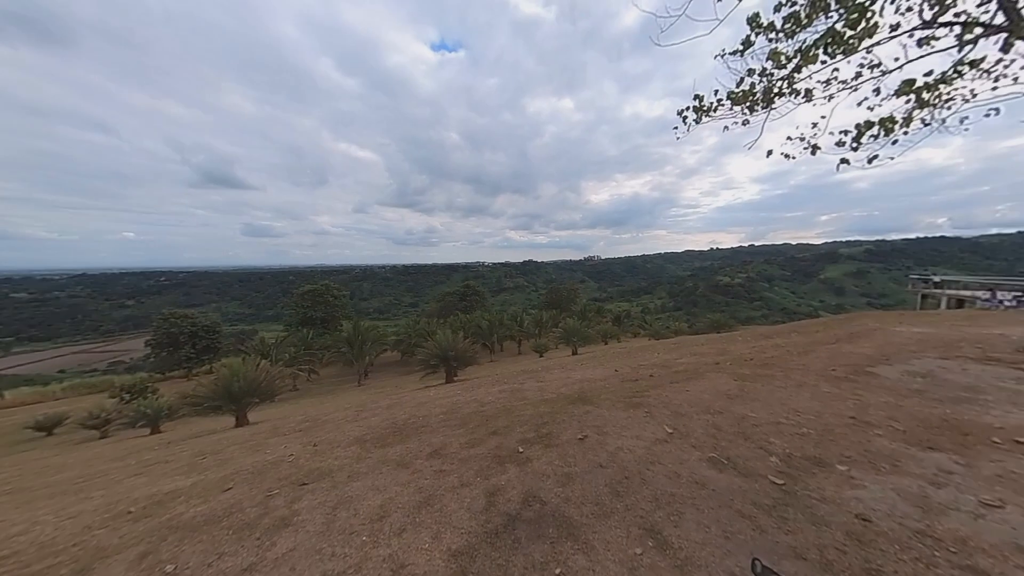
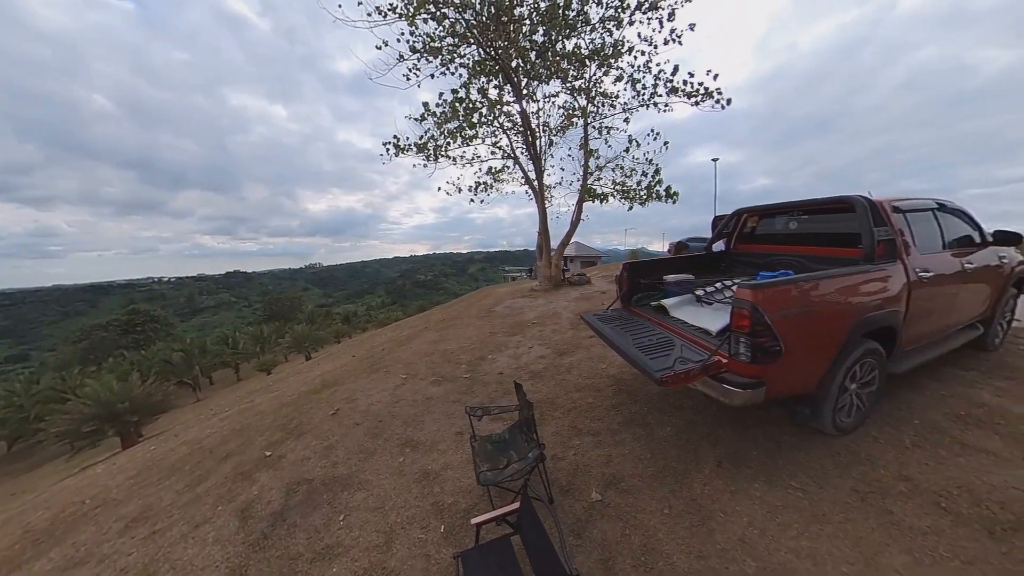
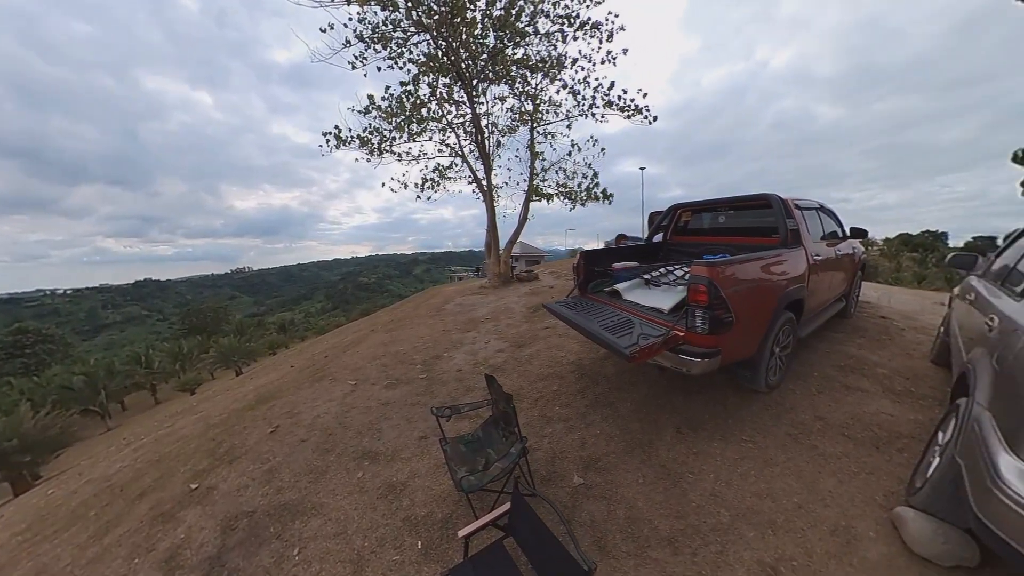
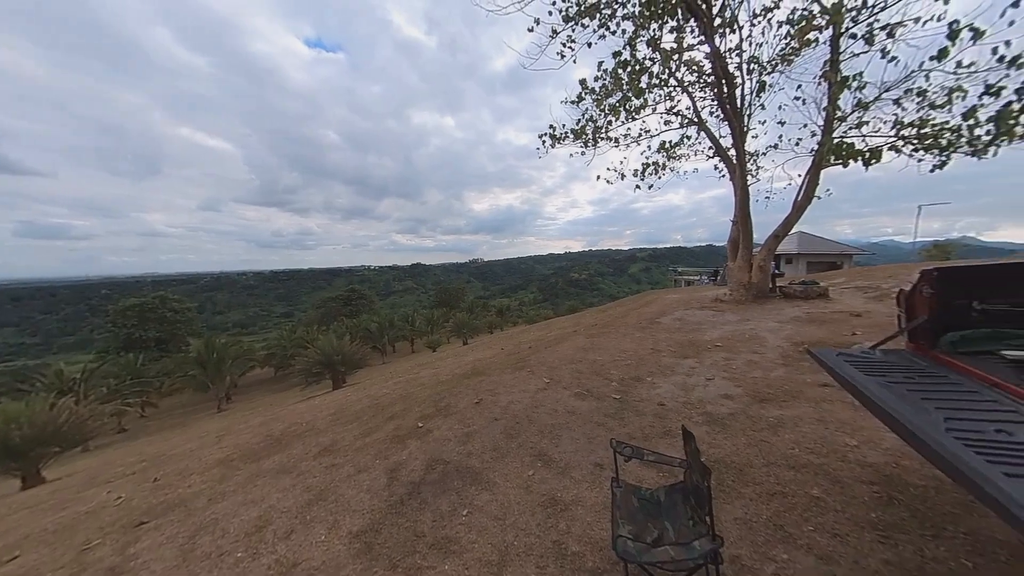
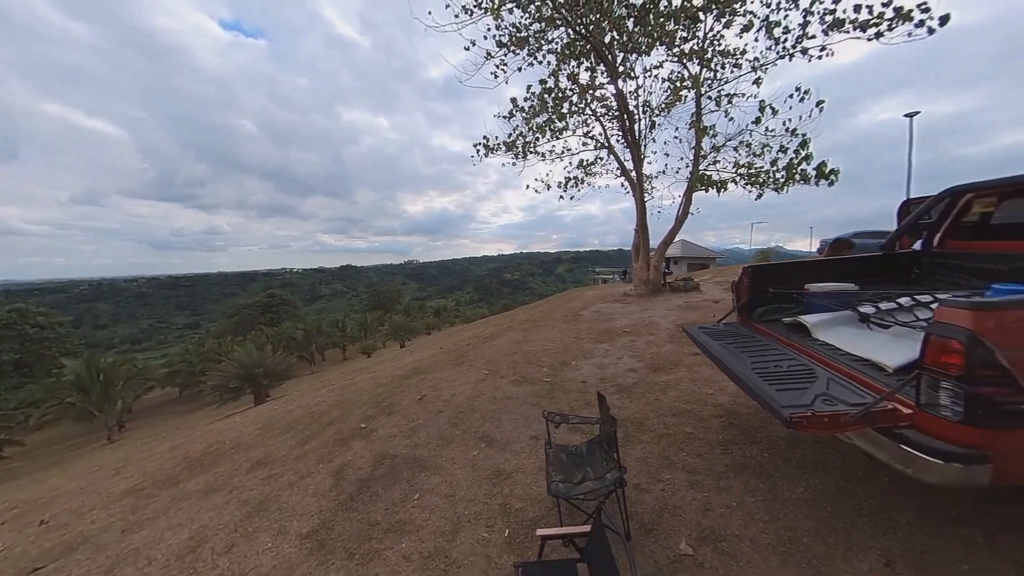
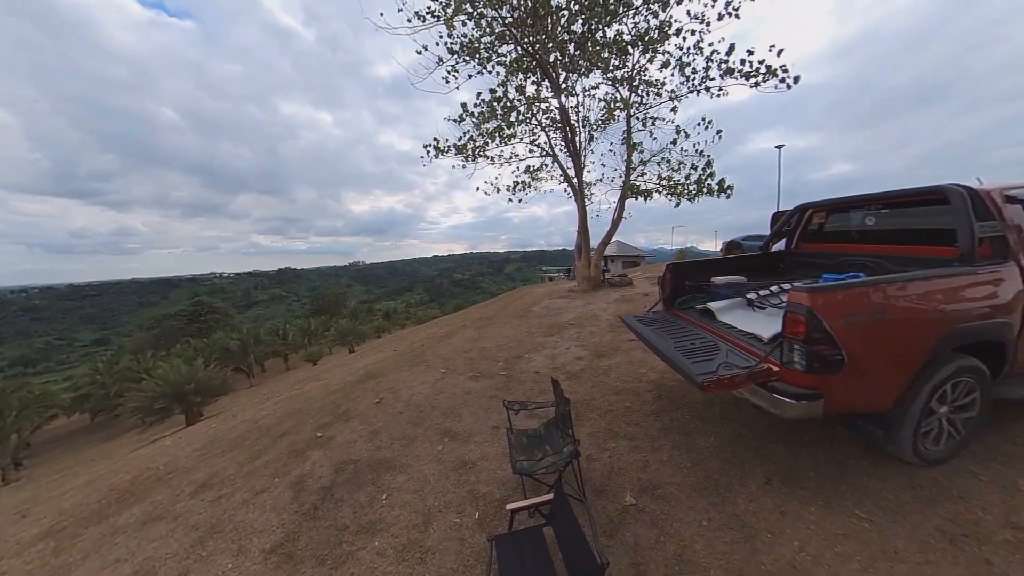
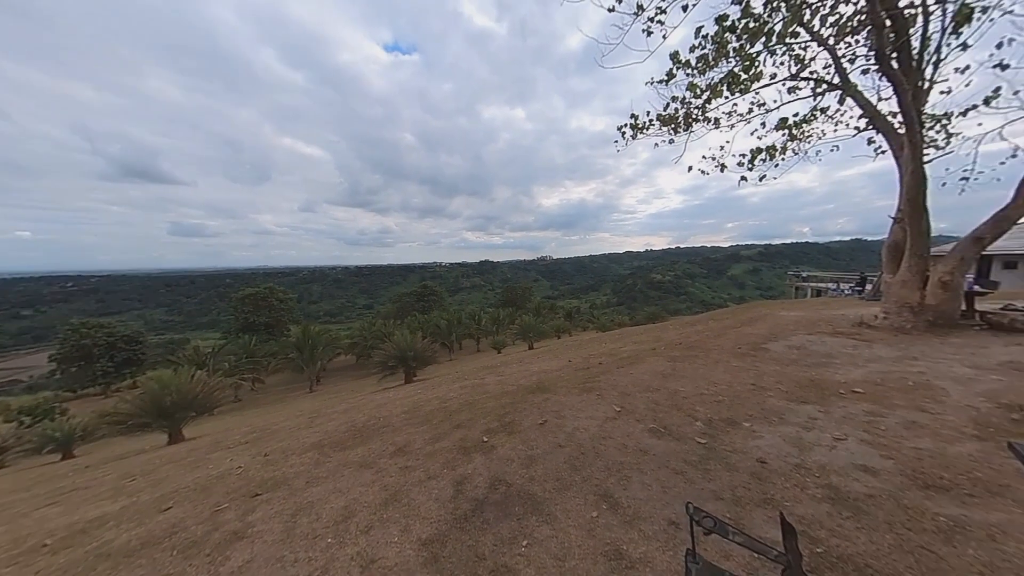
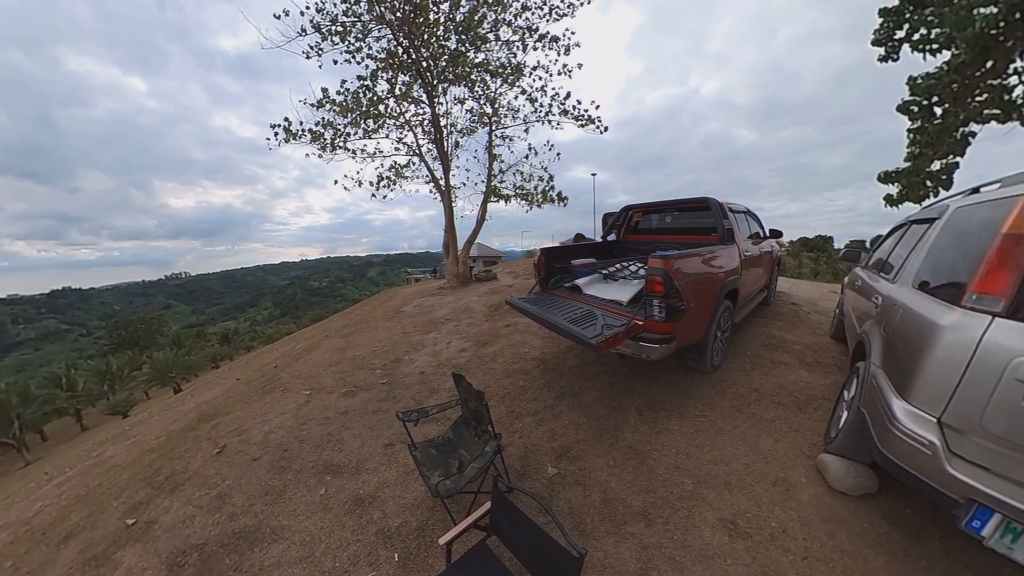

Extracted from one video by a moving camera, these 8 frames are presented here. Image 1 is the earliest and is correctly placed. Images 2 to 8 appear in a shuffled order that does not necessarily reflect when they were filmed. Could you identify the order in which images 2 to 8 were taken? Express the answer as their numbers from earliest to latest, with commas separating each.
7, 4, 5, 6, 2, 3, 8
